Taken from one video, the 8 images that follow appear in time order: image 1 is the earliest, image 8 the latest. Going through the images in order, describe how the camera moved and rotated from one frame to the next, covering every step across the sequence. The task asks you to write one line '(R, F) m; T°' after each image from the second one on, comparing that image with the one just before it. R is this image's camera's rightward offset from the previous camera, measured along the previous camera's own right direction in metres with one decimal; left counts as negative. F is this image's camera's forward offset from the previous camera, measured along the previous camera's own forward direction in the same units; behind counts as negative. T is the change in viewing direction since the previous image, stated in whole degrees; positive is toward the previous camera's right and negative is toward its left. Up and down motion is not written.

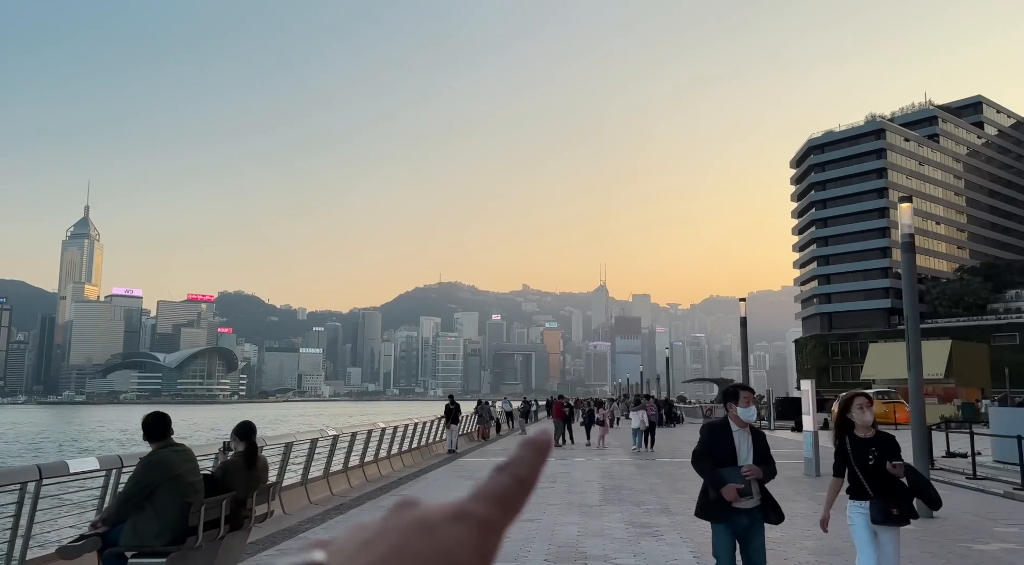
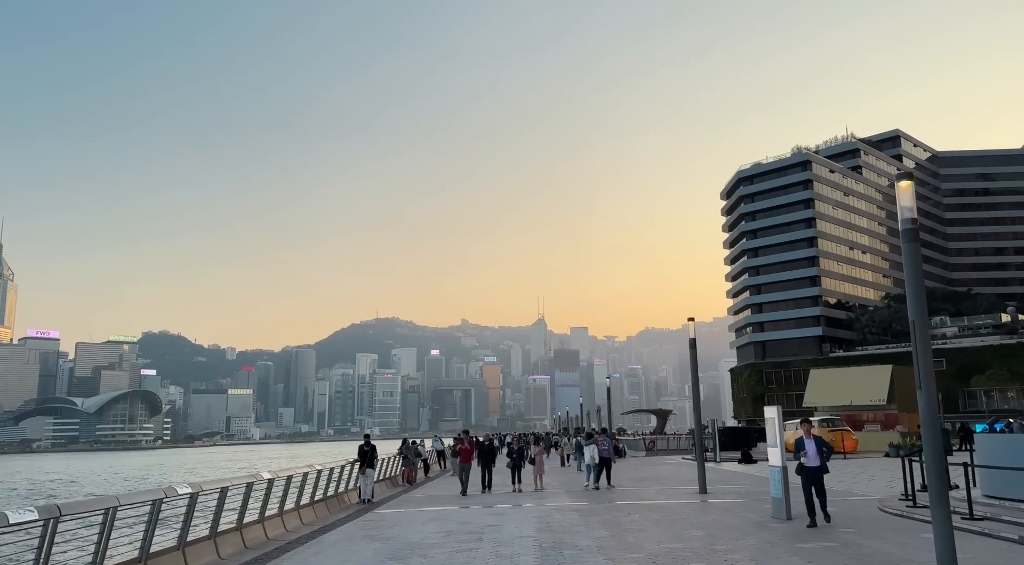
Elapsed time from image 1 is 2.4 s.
(+0.4, +3.3) m; +5°
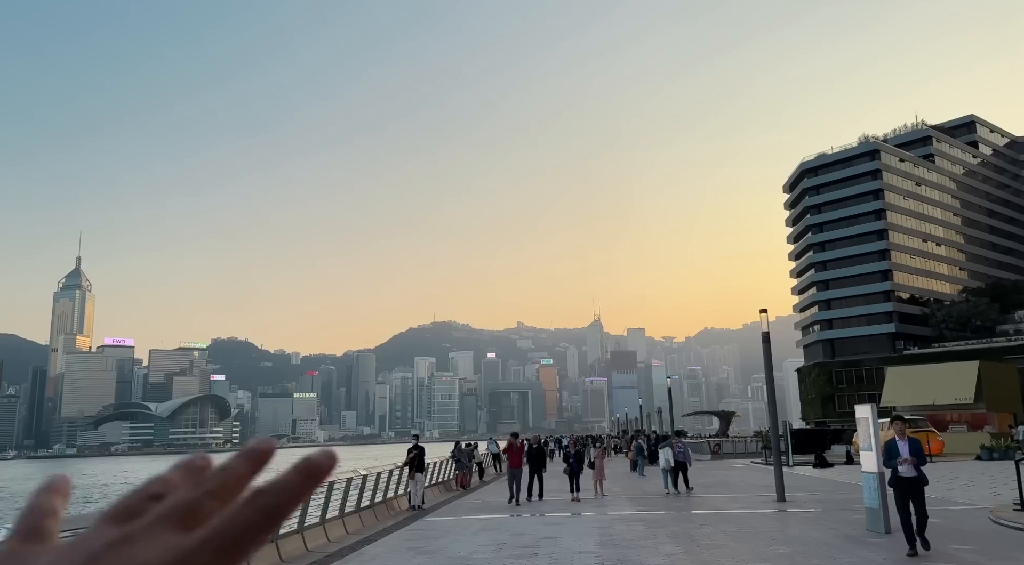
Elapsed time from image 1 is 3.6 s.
(0.0, +1.6) m; -4°
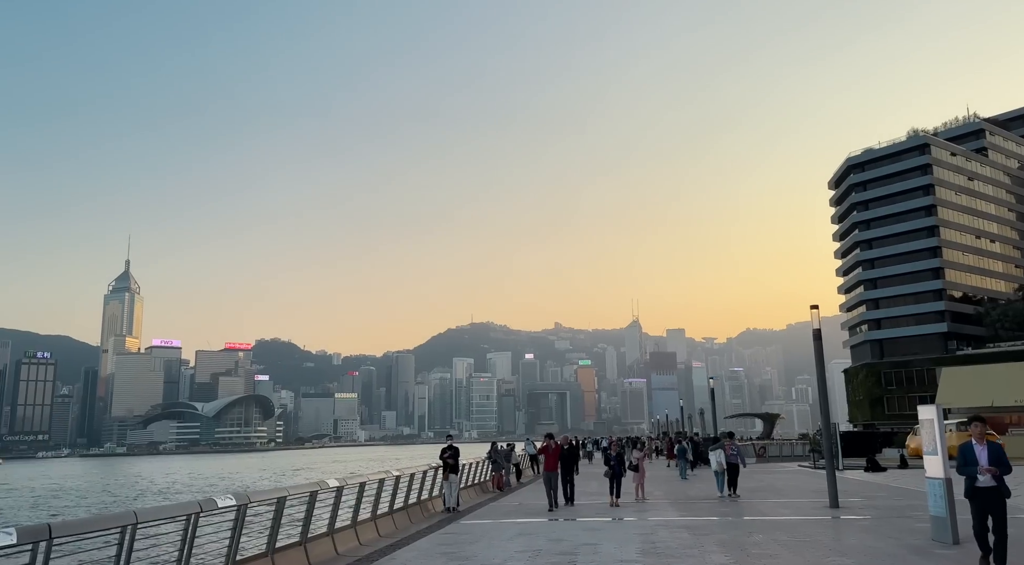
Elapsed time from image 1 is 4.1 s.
(0.0, +0.8) m; -3°
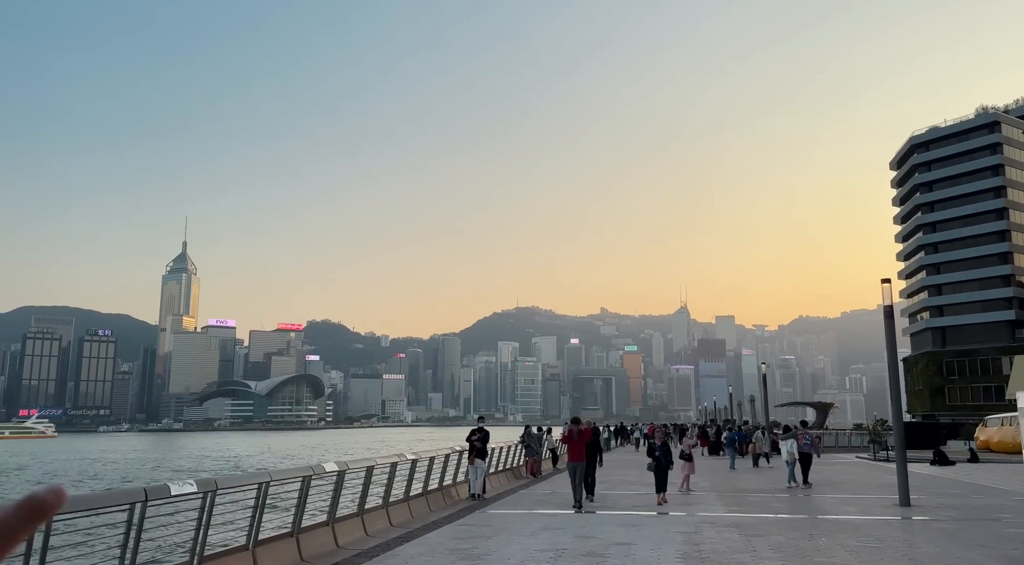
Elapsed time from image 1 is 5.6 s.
(+0.4, +2.0) m; -3°
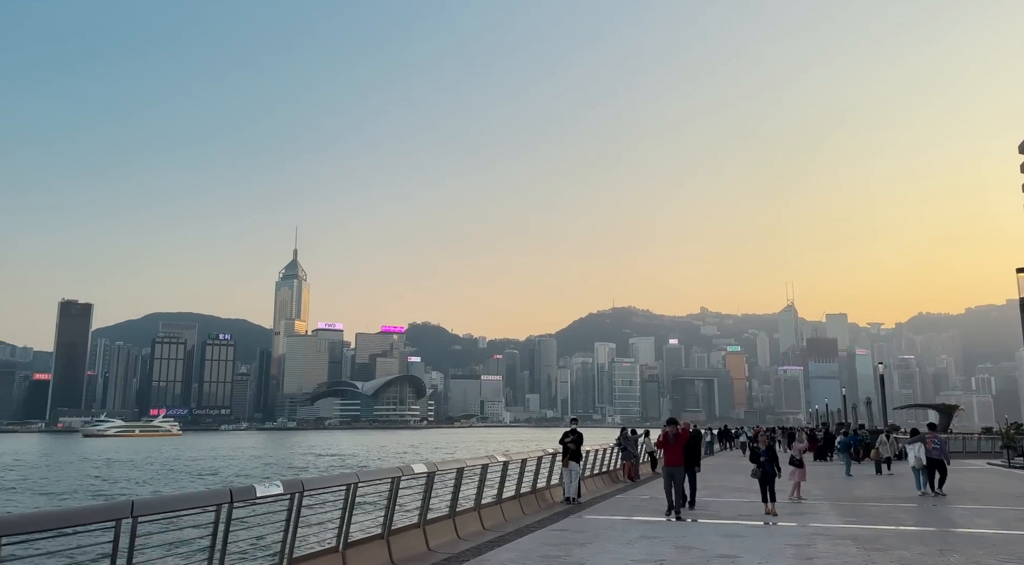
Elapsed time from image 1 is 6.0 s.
(+0.1, +0.5) m; -7°
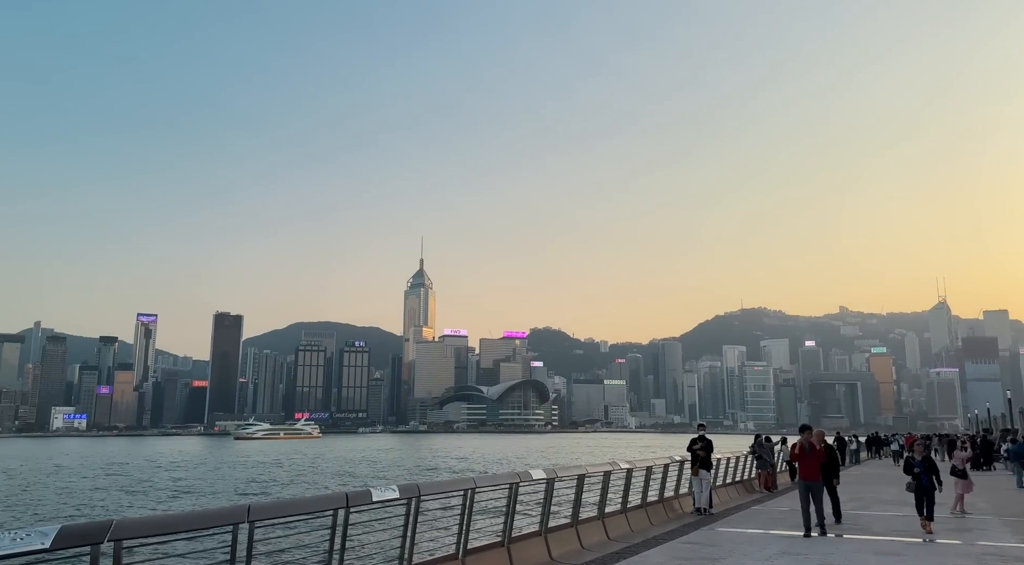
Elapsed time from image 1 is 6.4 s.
(0.0, +0.5) m; -9°
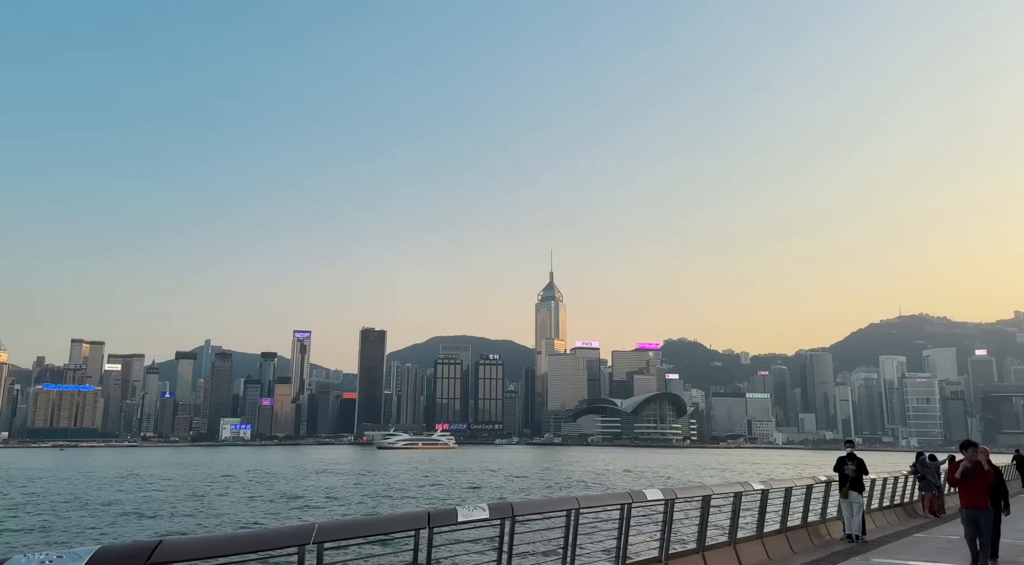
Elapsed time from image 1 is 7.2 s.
(+0.3, +1.1) m; -9°
